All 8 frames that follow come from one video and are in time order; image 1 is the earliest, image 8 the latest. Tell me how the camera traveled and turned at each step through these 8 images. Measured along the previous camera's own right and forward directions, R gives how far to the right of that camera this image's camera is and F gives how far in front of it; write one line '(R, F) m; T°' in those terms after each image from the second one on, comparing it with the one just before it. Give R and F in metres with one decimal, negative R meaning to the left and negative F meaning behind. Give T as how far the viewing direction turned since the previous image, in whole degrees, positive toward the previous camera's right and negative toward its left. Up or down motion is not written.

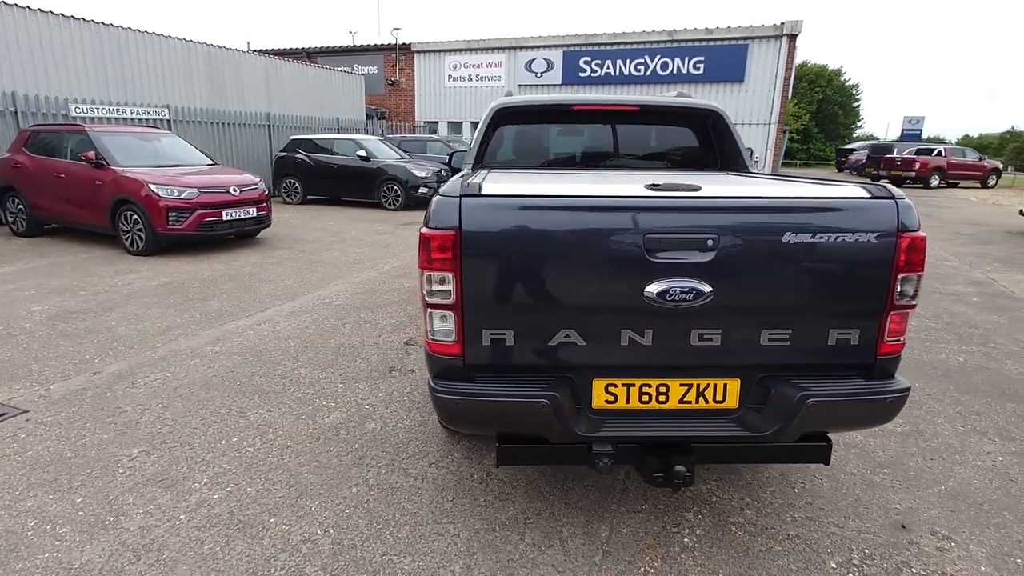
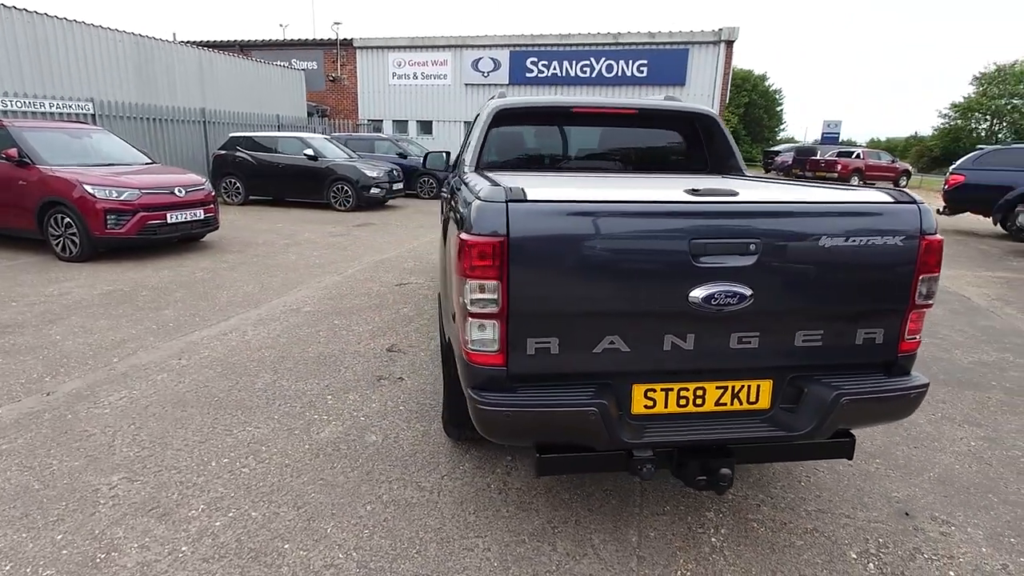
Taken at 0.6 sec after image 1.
(-0.4, +0.1) m; +6°
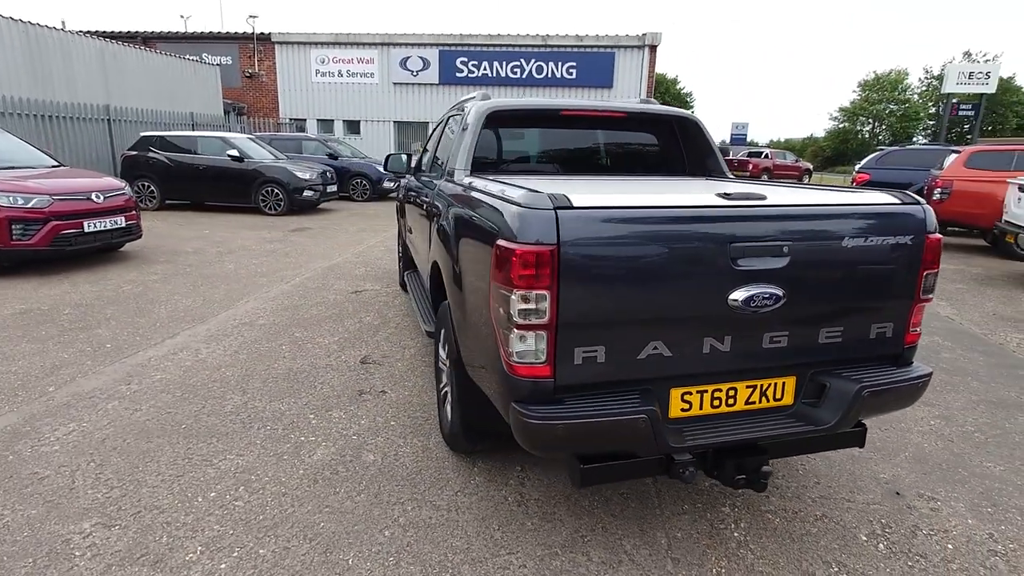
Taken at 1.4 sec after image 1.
(-0.4, +0.1) m; +8°
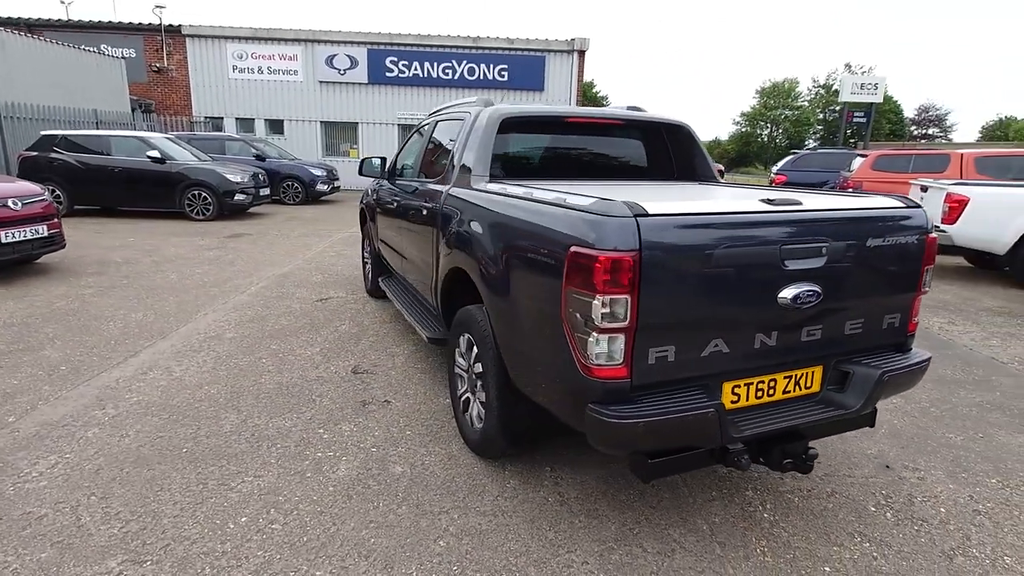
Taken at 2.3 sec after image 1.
(-0.5, 0.0) m; +8°
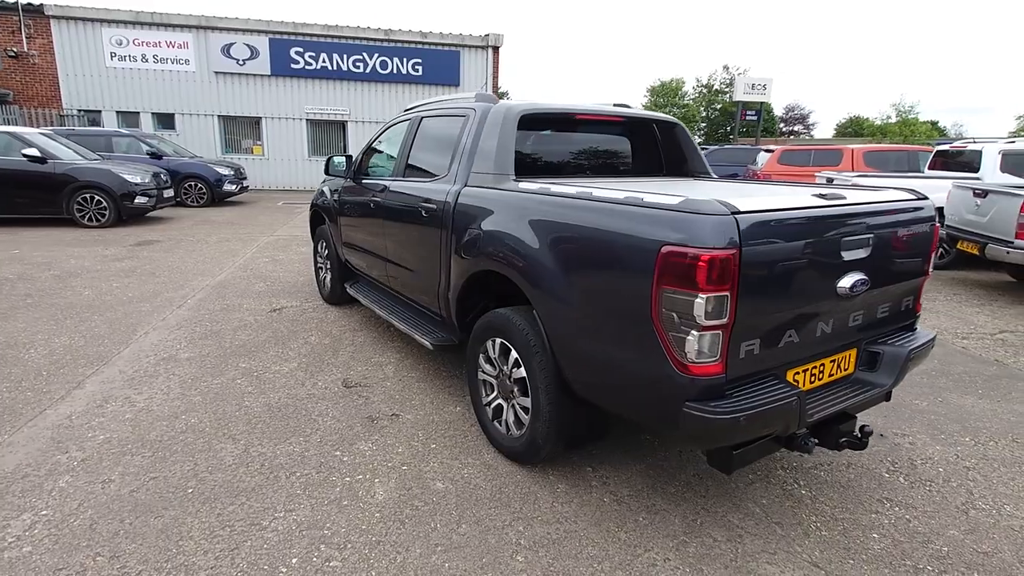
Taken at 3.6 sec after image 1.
(-0.7, +0.1) m; +10°
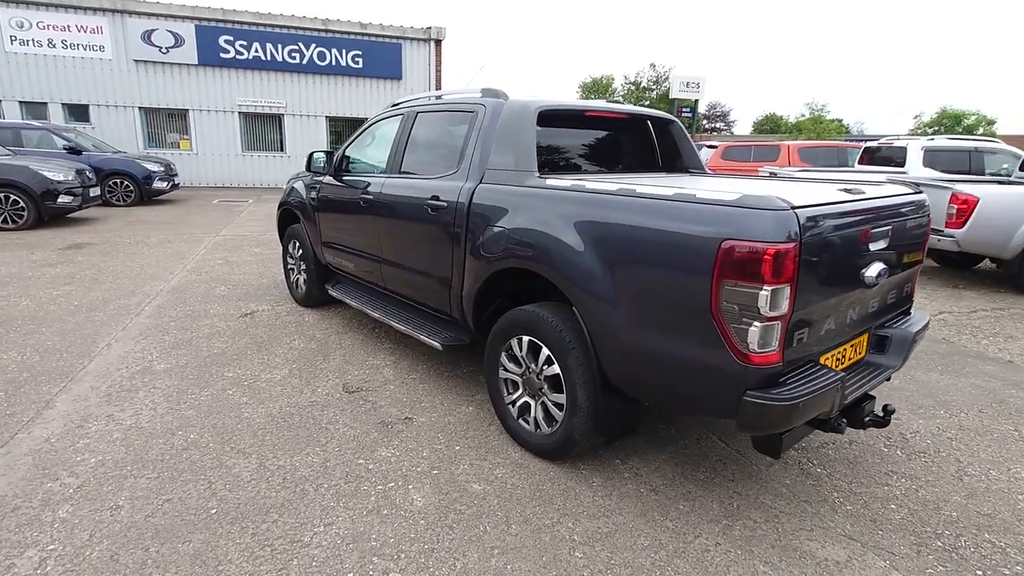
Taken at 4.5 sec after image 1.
(-0.5, 0.0) m; +7°
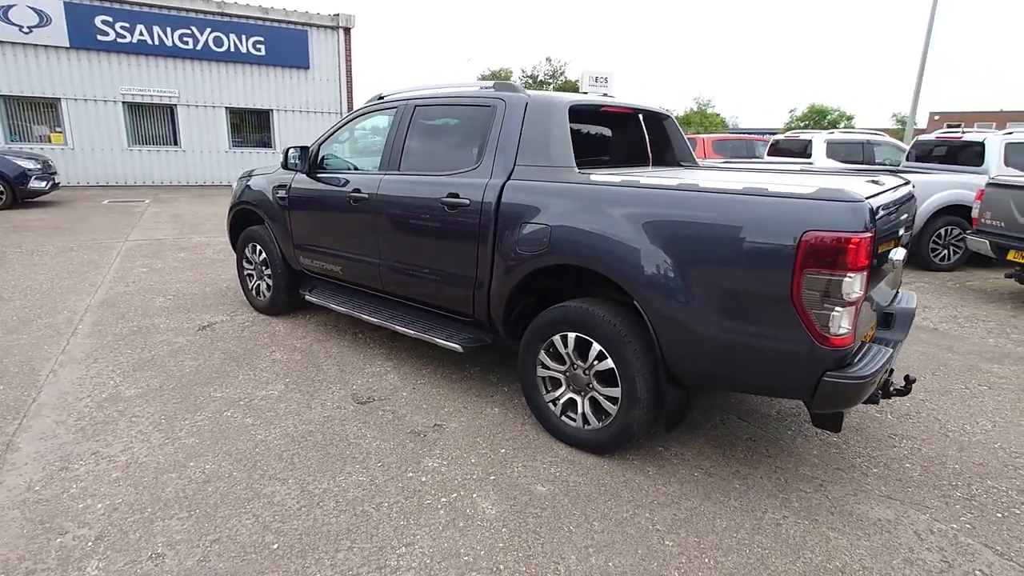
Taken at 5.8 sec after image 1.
(-0.7, +0.1) m; +10°
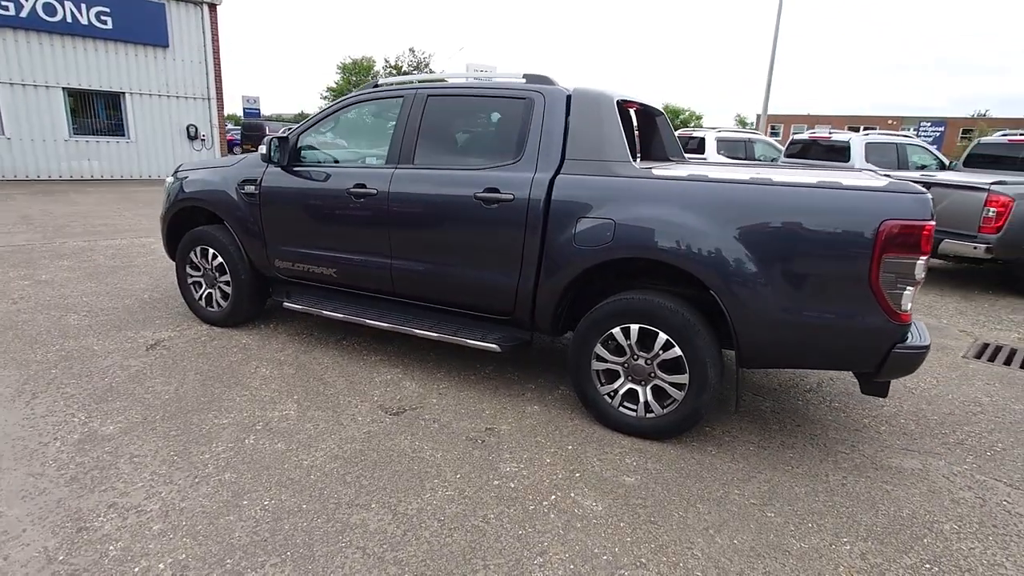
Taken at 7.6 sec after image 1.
(-1.0, +0.2) m; +13°
